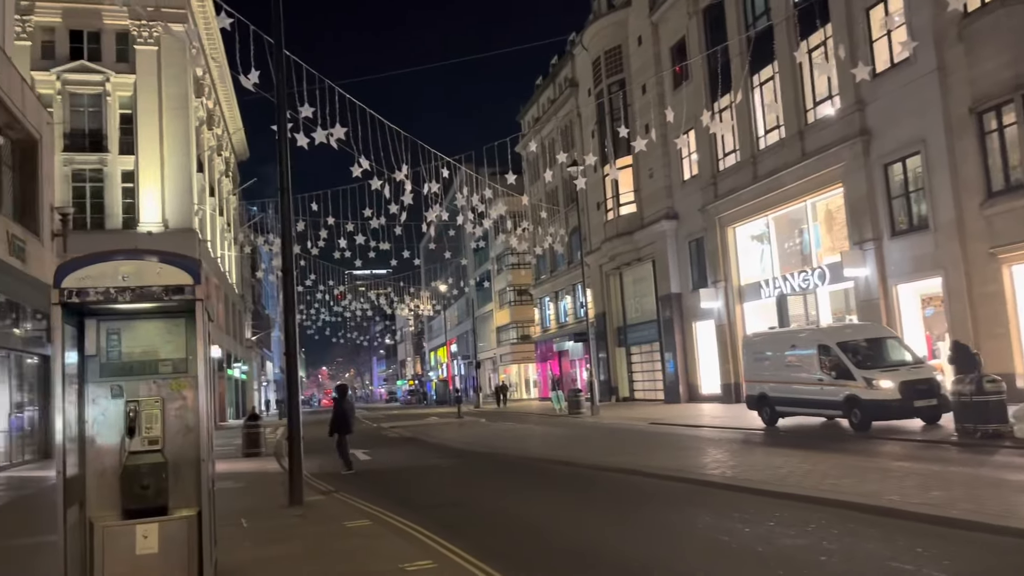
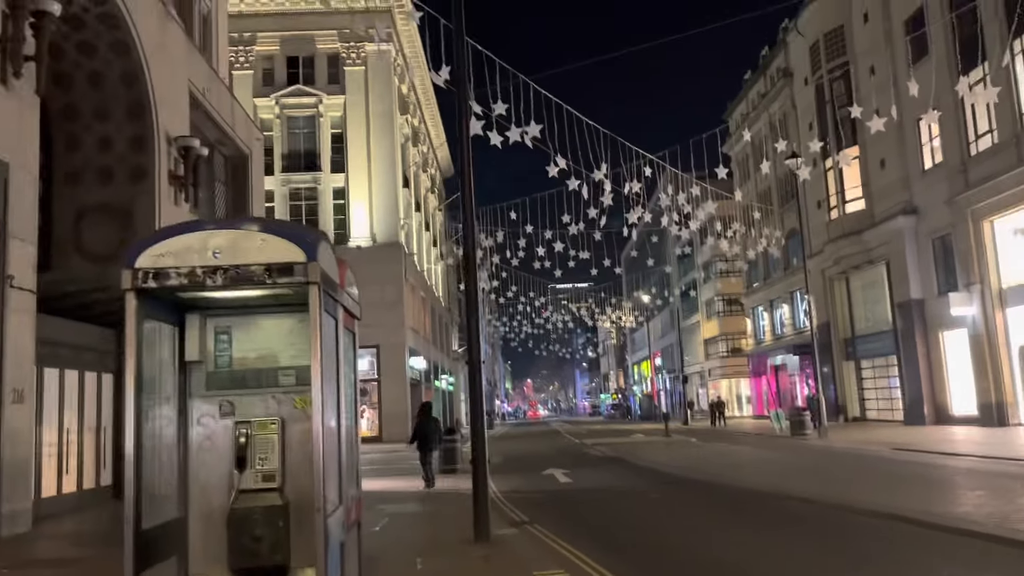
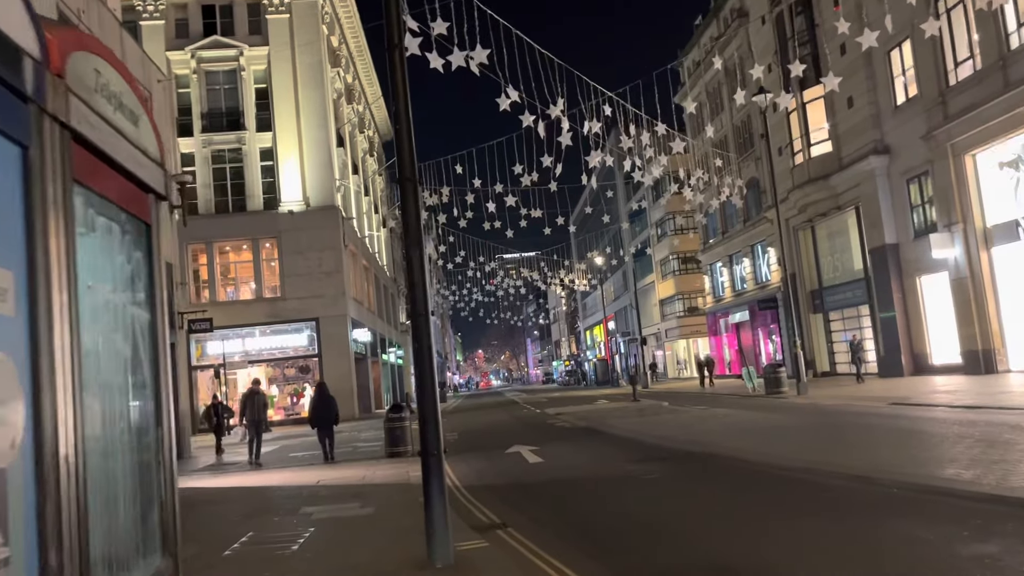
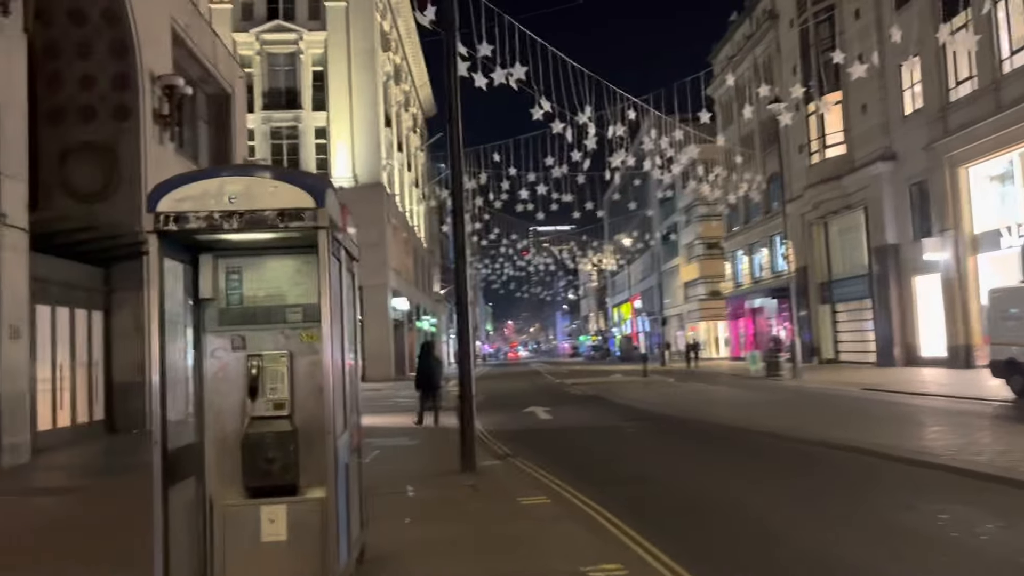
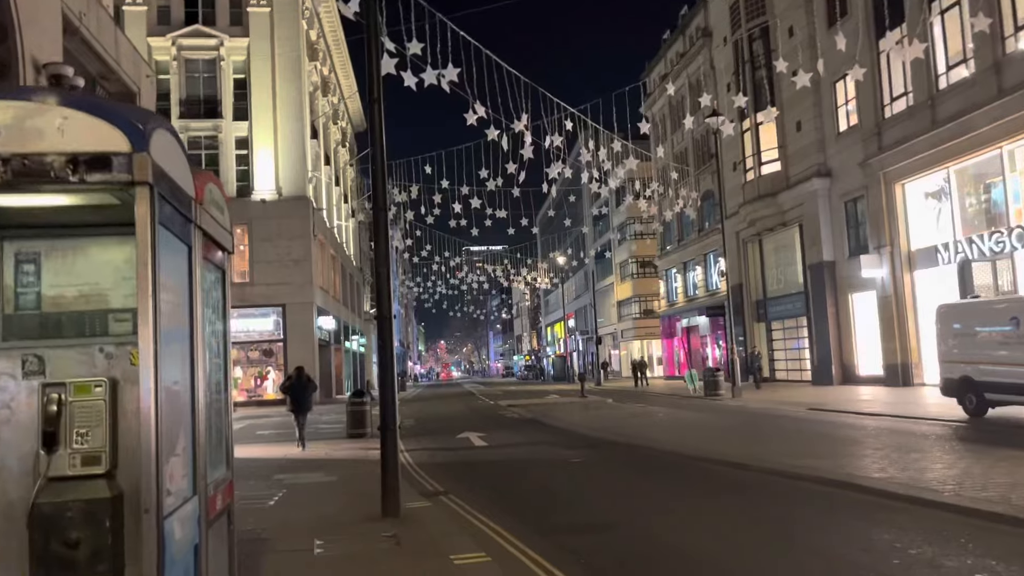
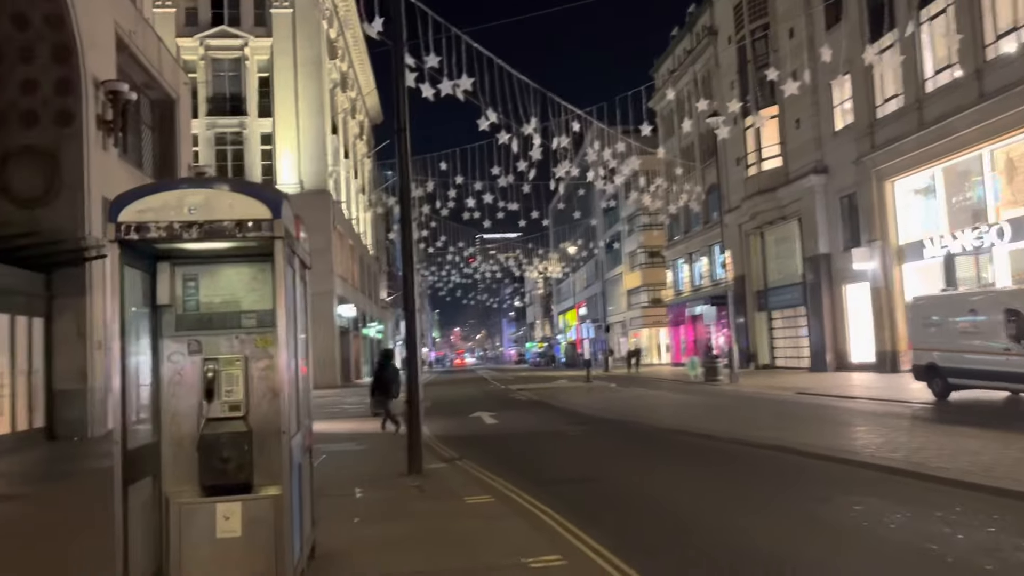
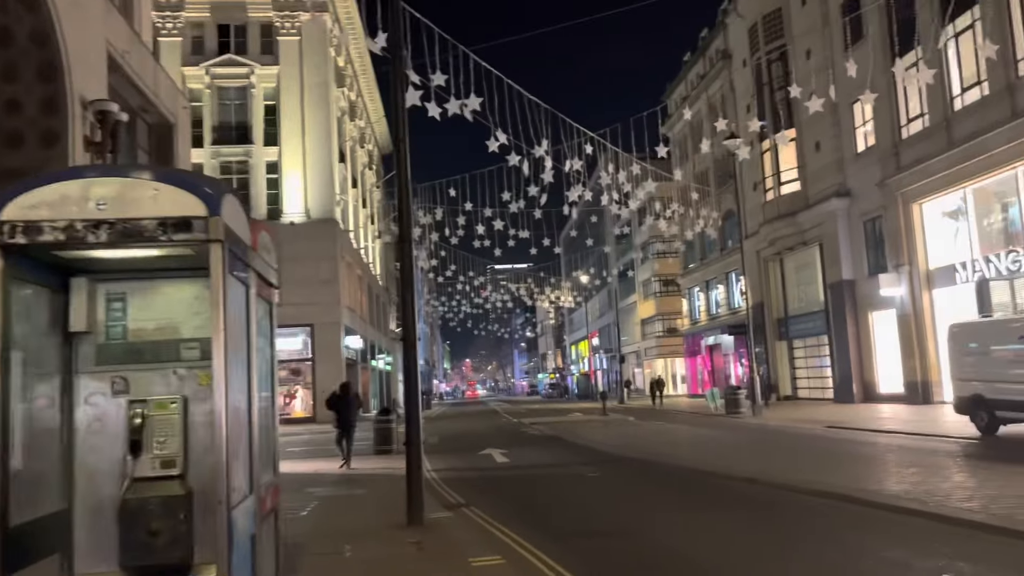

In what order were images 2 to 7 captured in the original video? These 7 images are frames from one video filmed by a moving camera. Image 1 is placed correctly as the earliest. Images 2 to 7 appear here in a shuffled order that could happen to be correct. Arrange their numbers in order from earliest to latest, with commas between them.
6, 4, 2, 7, 5, 3
